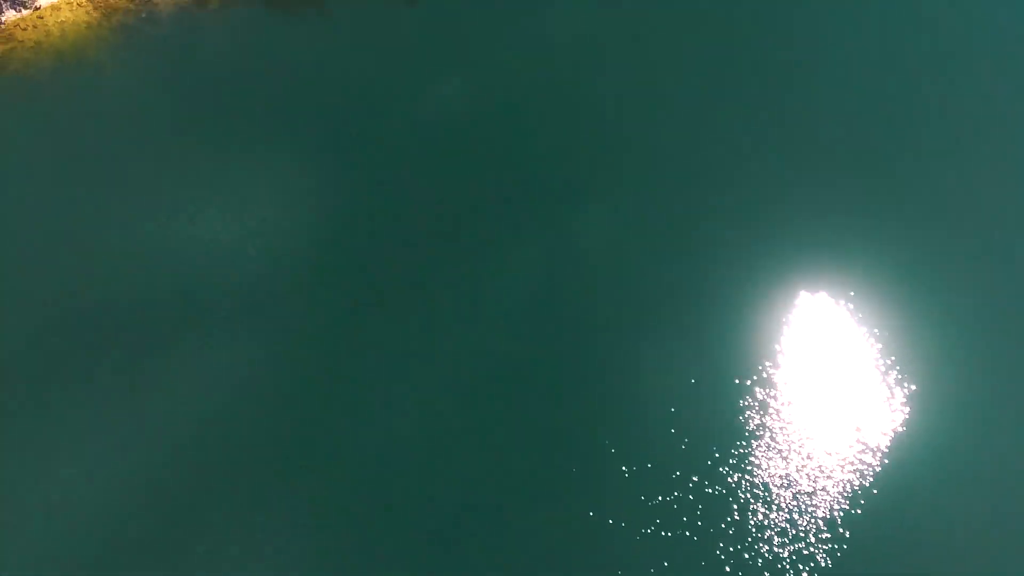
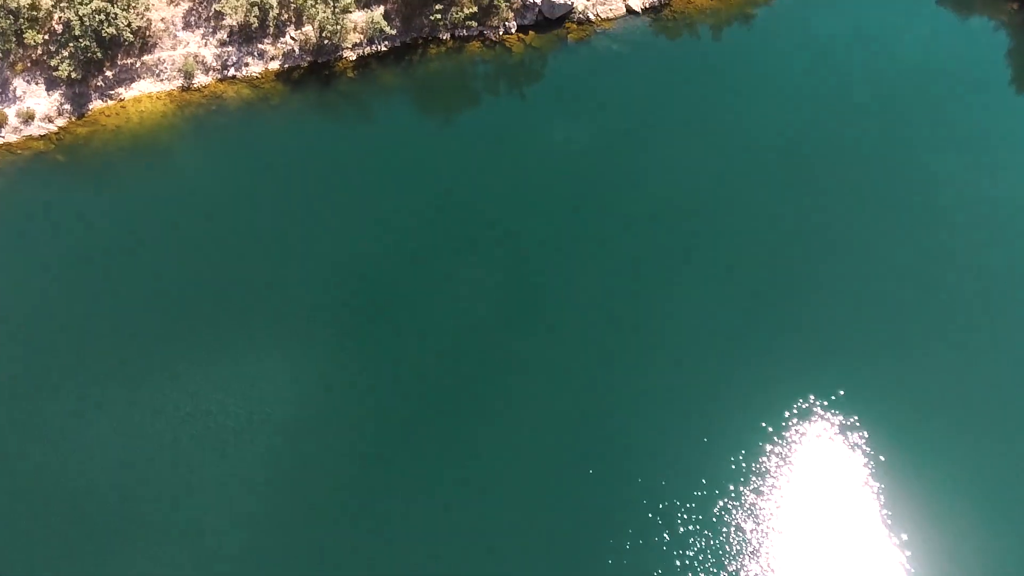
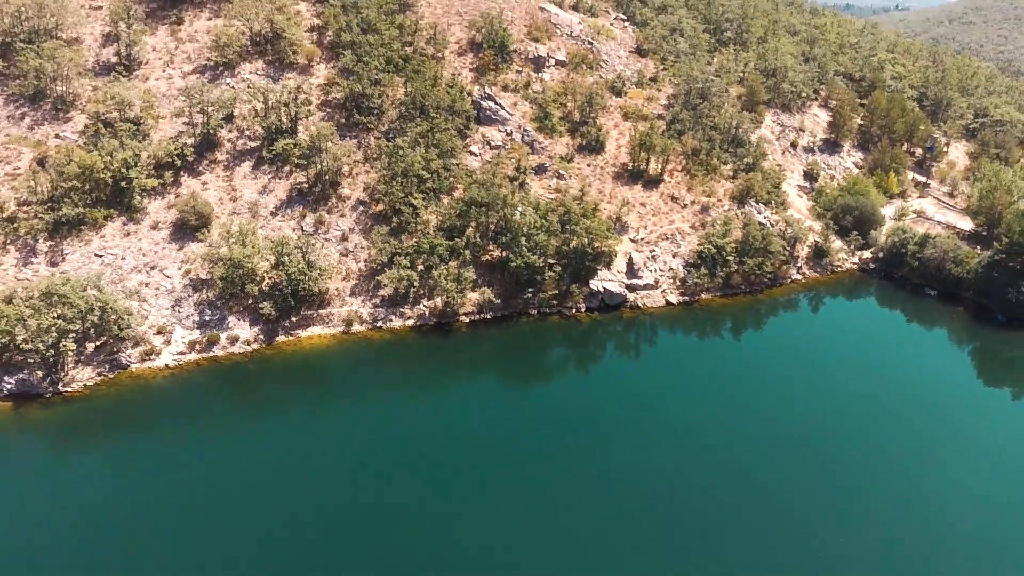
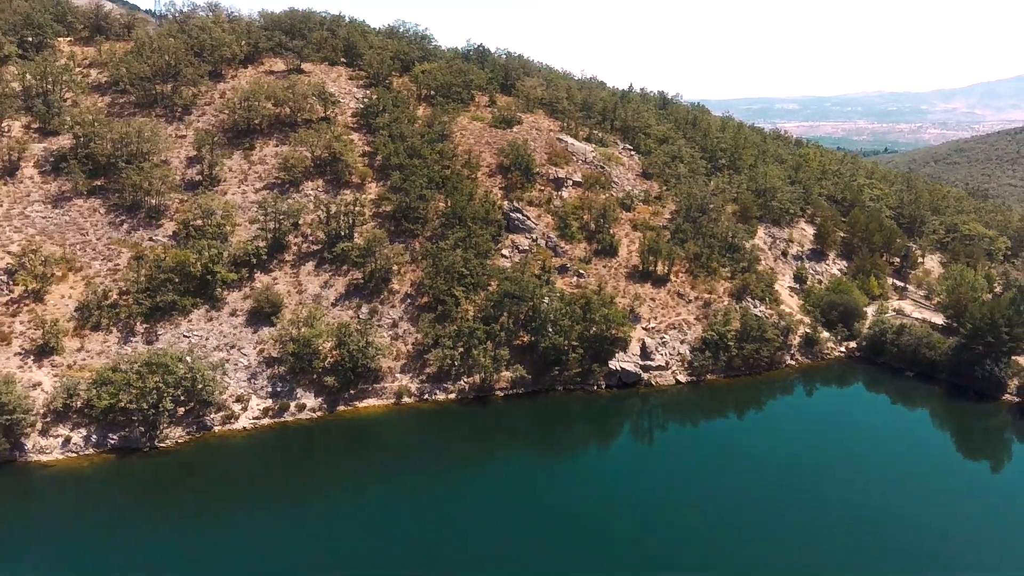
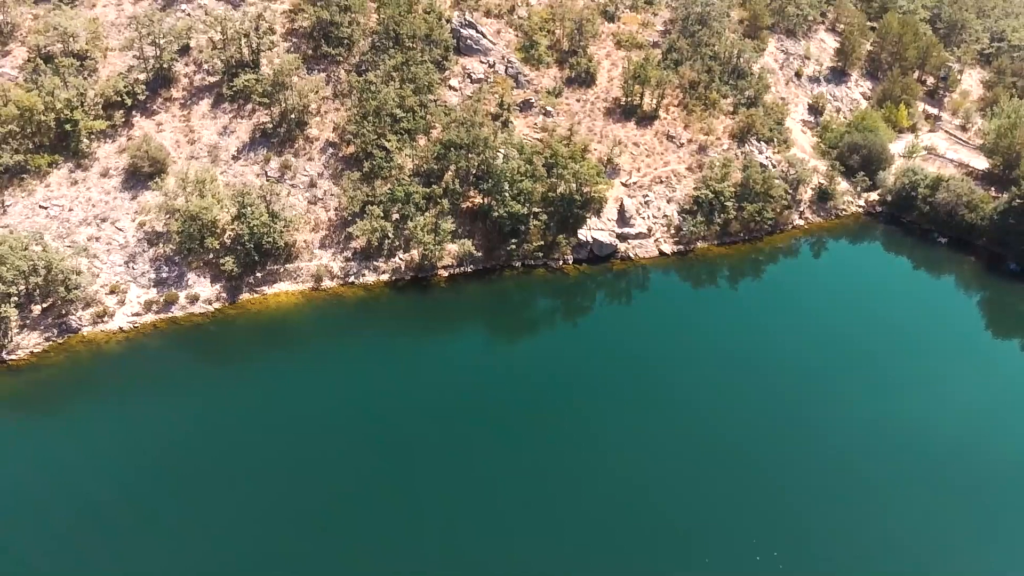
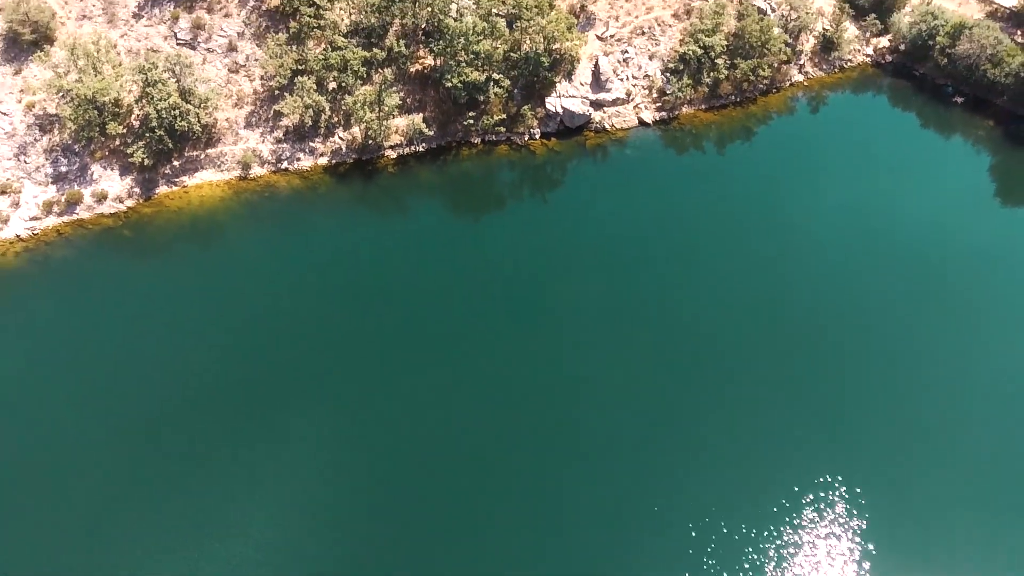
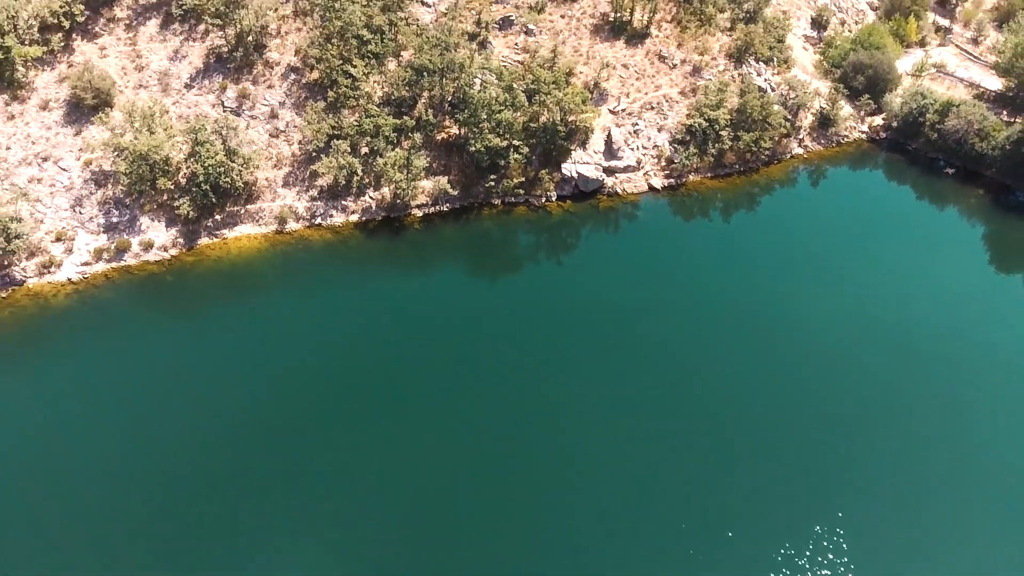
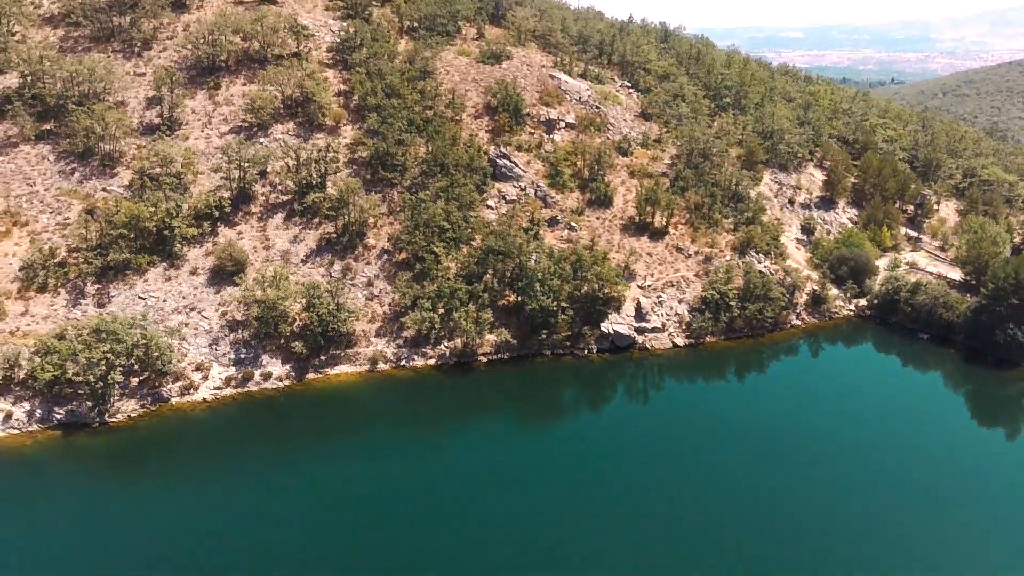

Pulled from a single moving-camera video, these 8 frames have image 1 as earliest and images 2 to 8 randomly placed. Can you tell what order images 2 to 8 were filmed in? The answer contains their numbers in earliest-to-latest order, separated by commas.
2, 6, 7, 5, 3, 8, 4
